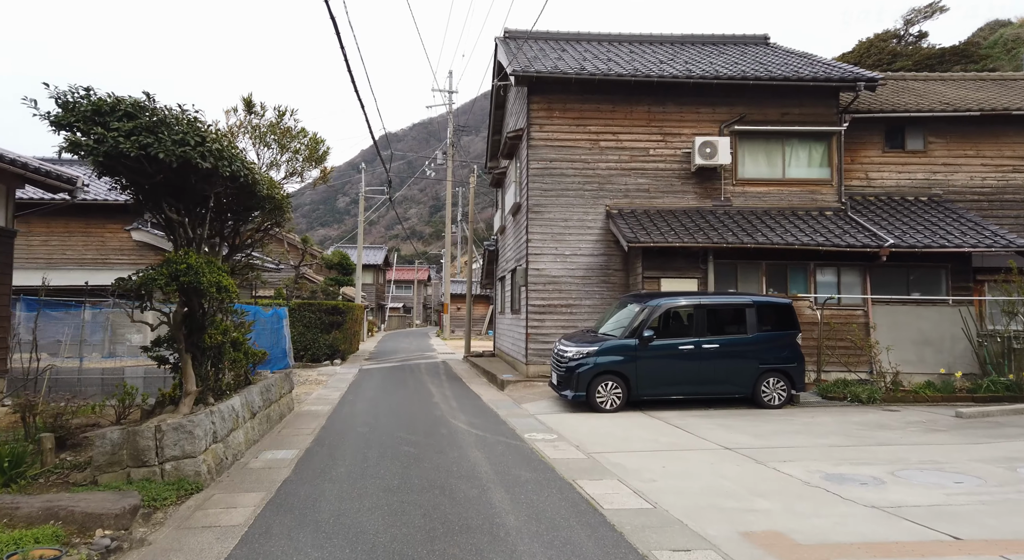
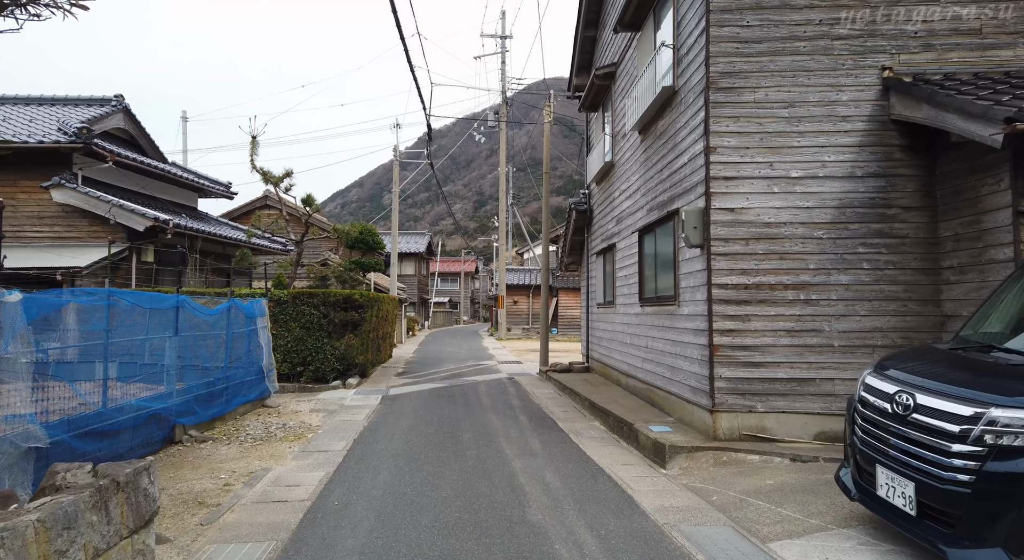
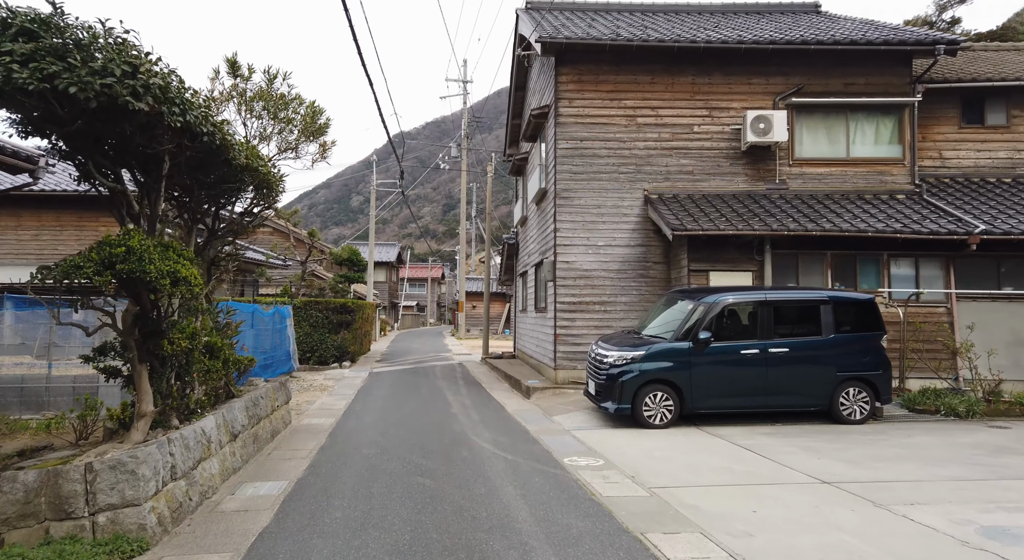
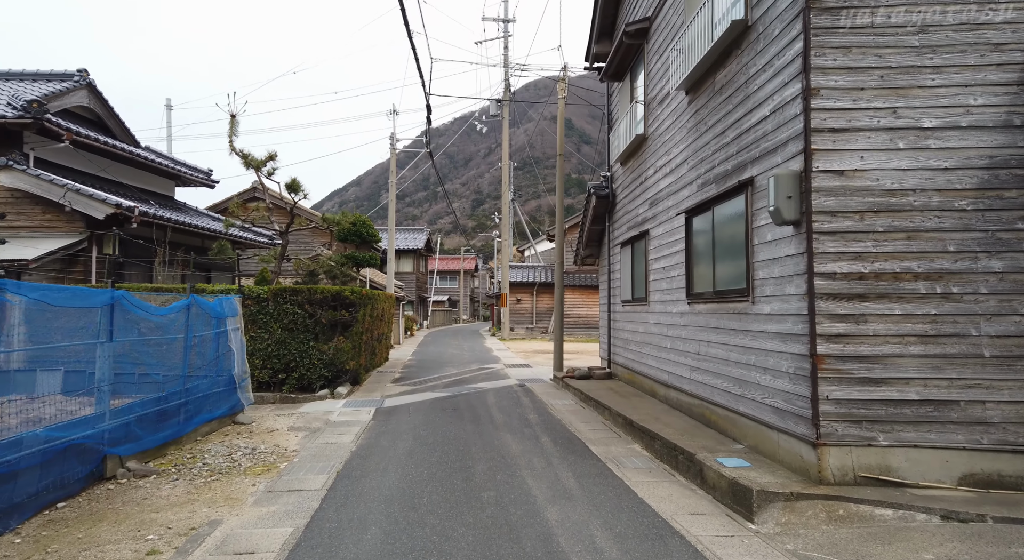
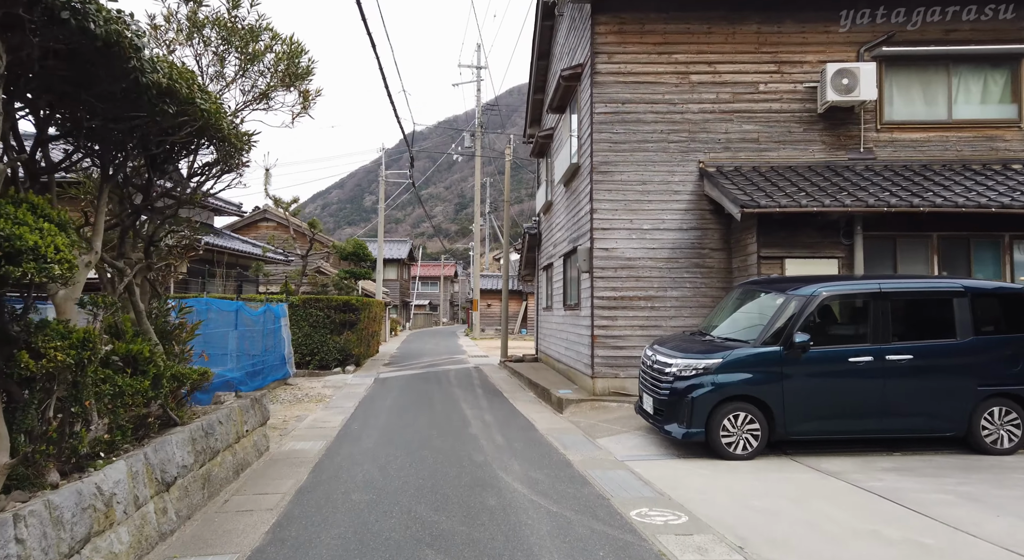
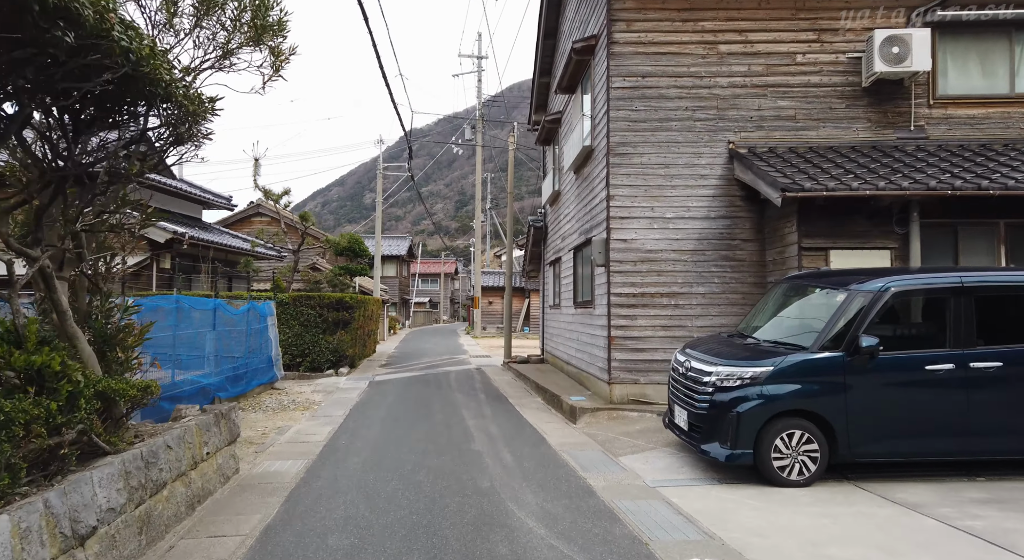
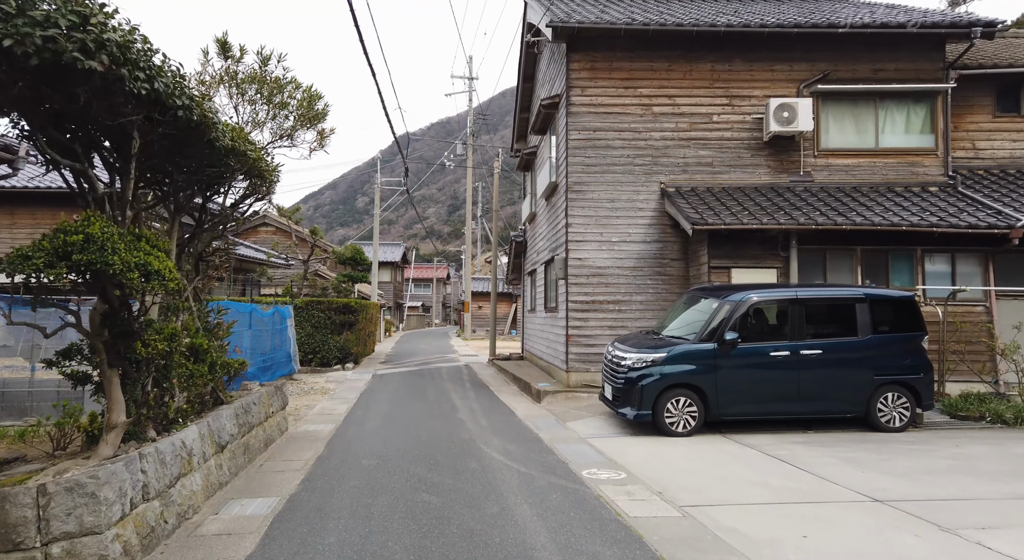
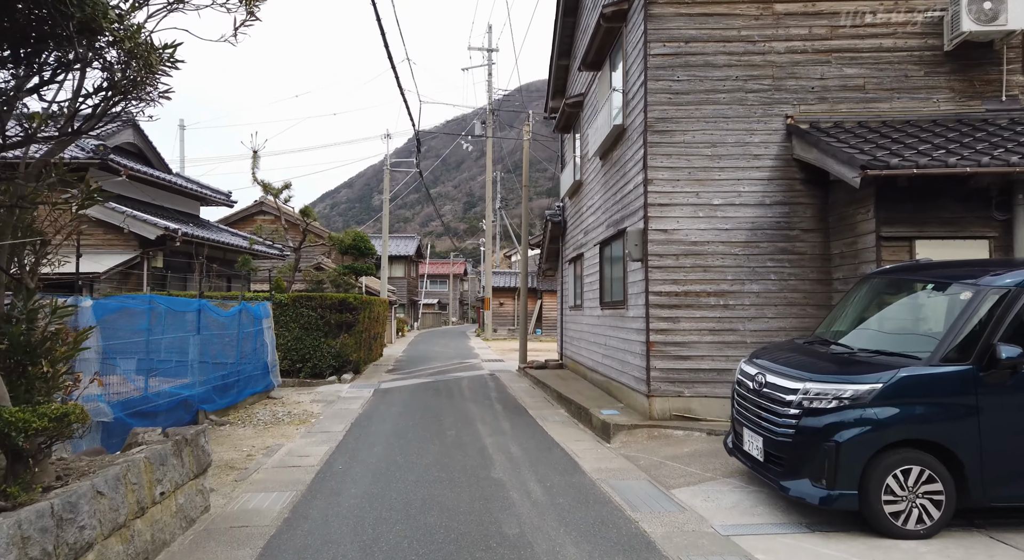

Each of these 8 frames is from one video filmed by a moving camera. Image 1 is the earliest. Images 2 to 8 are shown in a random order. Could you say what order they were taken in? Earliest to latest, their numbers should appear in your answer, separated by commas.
3, 7, 5, 6, 8, 2, 4
